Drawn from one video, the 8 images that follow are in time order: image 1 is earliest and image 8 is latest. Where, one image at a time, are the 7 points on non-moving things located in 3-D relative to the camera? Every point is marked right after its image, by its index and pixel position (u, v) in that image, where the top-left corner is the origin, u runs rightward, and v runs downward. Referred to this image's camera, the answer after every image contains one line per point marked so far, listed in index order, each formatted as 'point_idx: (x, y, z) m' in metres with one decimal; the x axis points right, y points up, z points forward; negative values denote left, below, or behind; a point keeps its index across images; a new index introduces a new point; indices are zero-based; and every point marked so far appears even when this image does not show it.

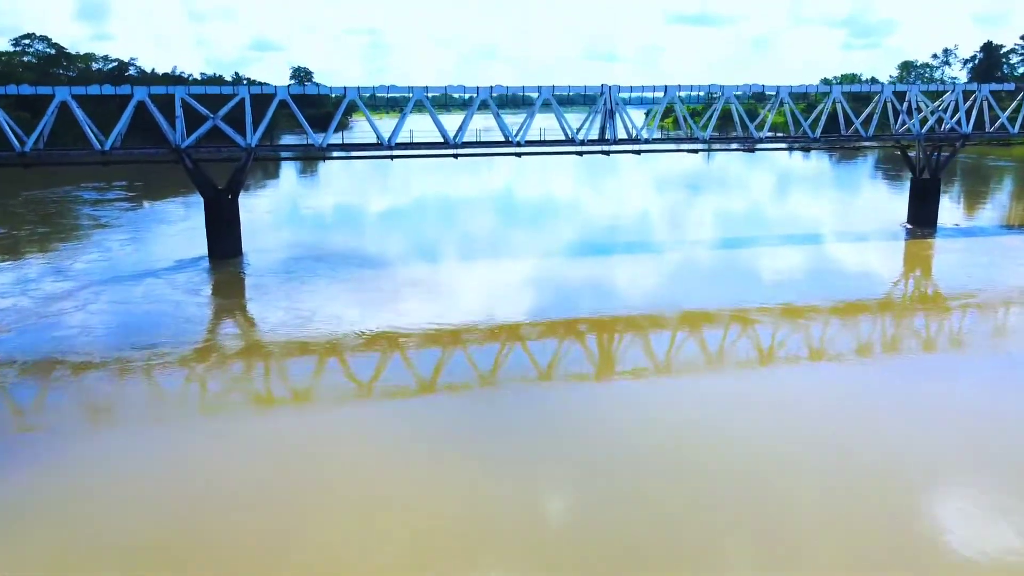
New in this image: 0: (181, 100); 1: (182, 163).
0: (-8.0, +4.5, +17.9) m
1: (-8.0, +3.0, +18.0) m
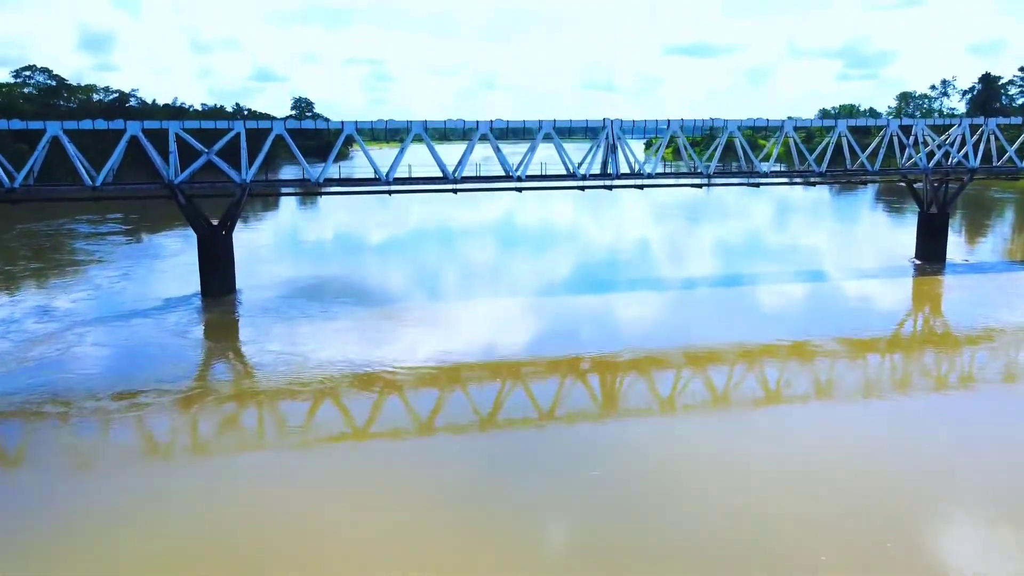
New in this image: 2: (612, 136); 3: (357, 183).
0: (-8.0, +3.6, +17.6) m
1: (-8.0, +2.1, +17.6) m
2: (+2.6, +4.0, +19.7) m
3: (-4.0, +2.7, +19.1) m
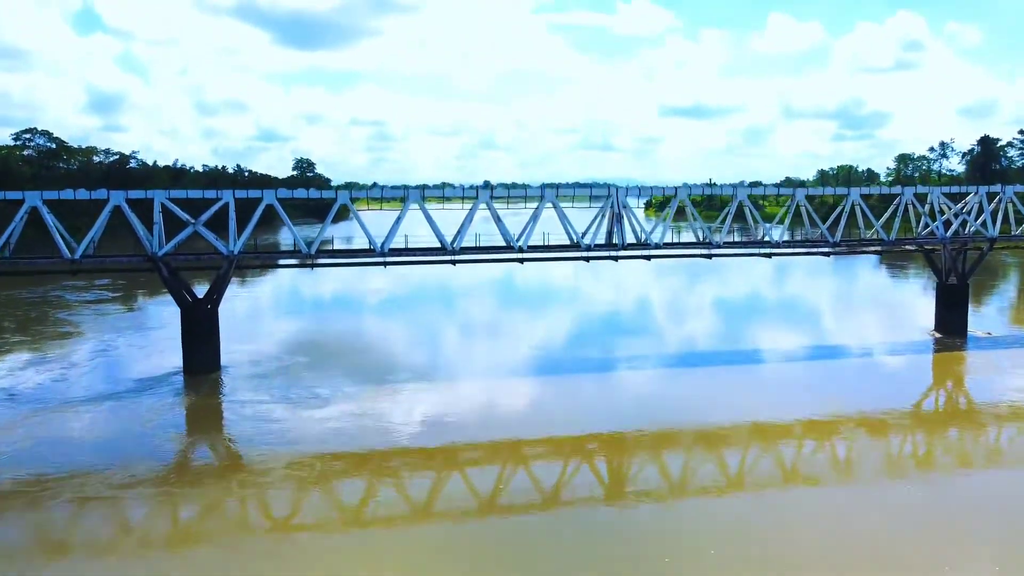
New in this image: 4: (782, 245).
0: (-7.9, +1.9, +16.8) m
1: (-7.9, +0.4, +16.7) m
2: (+2.7, +2.1, +18.9) m
3: (-4.0, +0.9, +18.2) m
4: (+7.2, +1.1, +19.8) m
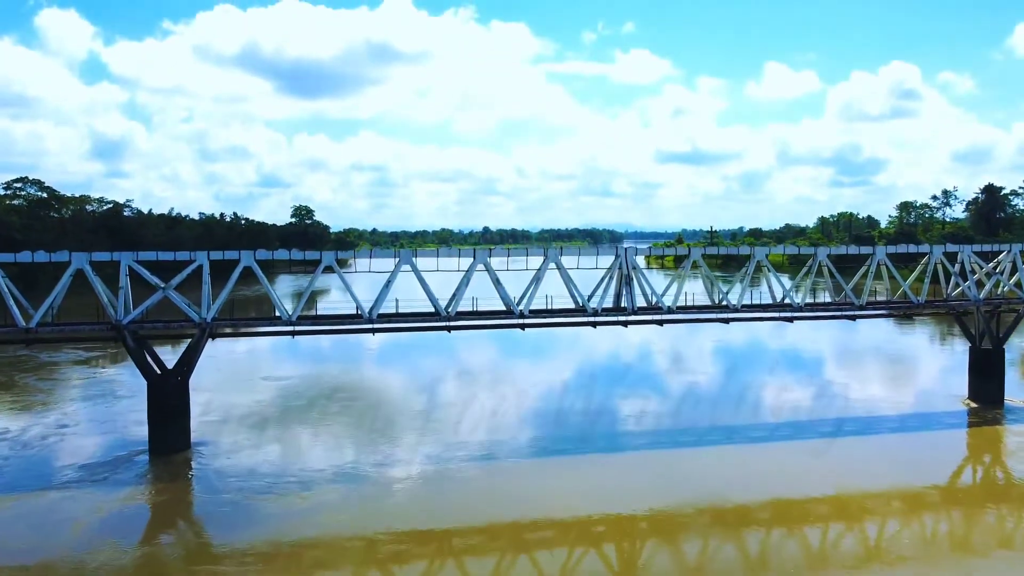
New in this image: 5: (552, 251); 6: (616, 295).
0: (-7.9, +0.4, +15.4) m
1: (-7.9, -1.1, +15.2) m
2: (+2.7, +0.5, +17.5) m
3: (-4.0, -0.7, +16.7) m
4: (+7.2, -0.5, +18.3) m
5: (+0.9, +0.9, +17.0) m
6: (+2.5, -0.2, +18.0) m
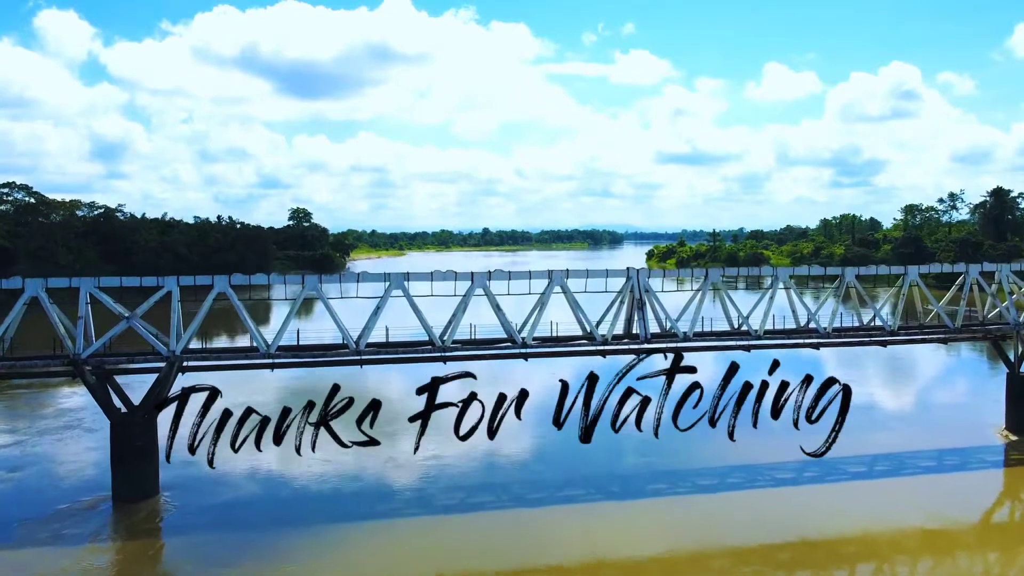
0: (-7.9, -0.1, +13.9) m
1: (-7.9, -1.6, +13.7) m
2: (+2.7, 0.0, +16.0) m
3: (-3.9, -1.2, +15.2) m
4: (+7.2, -1.1, +16.9) m
5: (+0.9, +0.3, +15.5) m
6: (+2.6, -0.7, +16.6) m
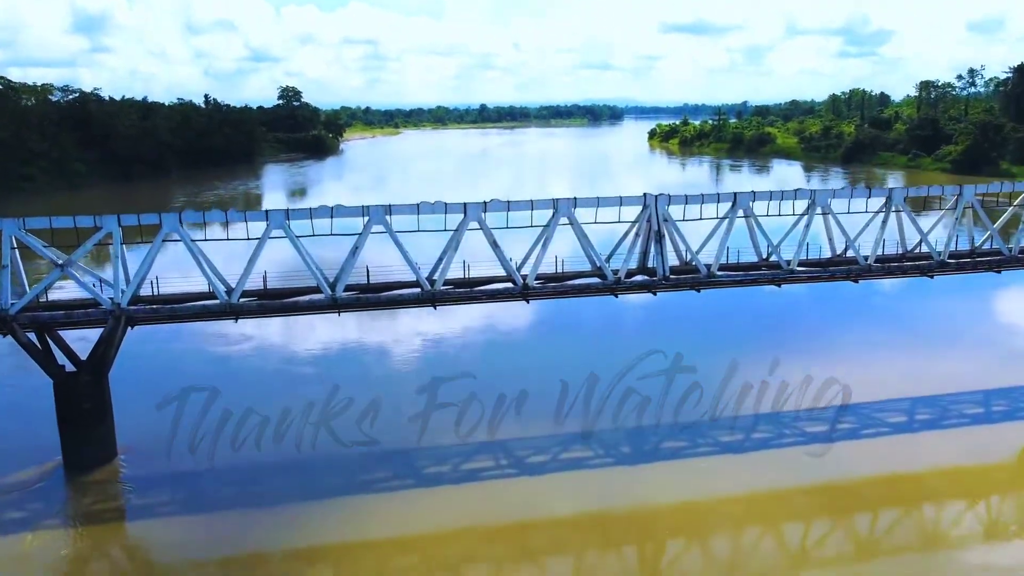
0: (-7.9, +0.8, +11.8) m
1: (-7.9, -0.7, +11.8) m
2: (+2.7, +1.3, +13.8) m
3: (-3.9, -0.1, +13.3) m
4: (+7.2, +0.4, +14.9) m
5: (+0.9, +1.6, +13.3) m
6: (+2.6, +0.7, +14.5) m
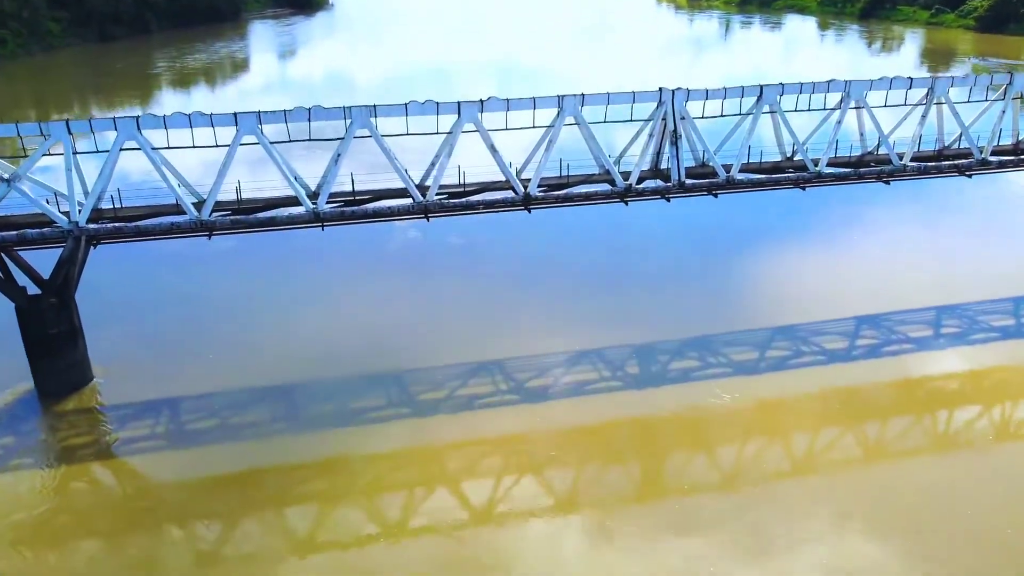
0: (-7.9, +1.9, +10.4) m
1: (-7.9, +0.5, +10.7) m
2: (+2.7, +2.8, +12.4) m
3: (-3.9, +1.4, +12.0) m
4: (+7.2, +2.2, +13.6) m
5: (+0.9, +3.0, +11.8) m
6: (+2.5, +2.4, +13.1) m
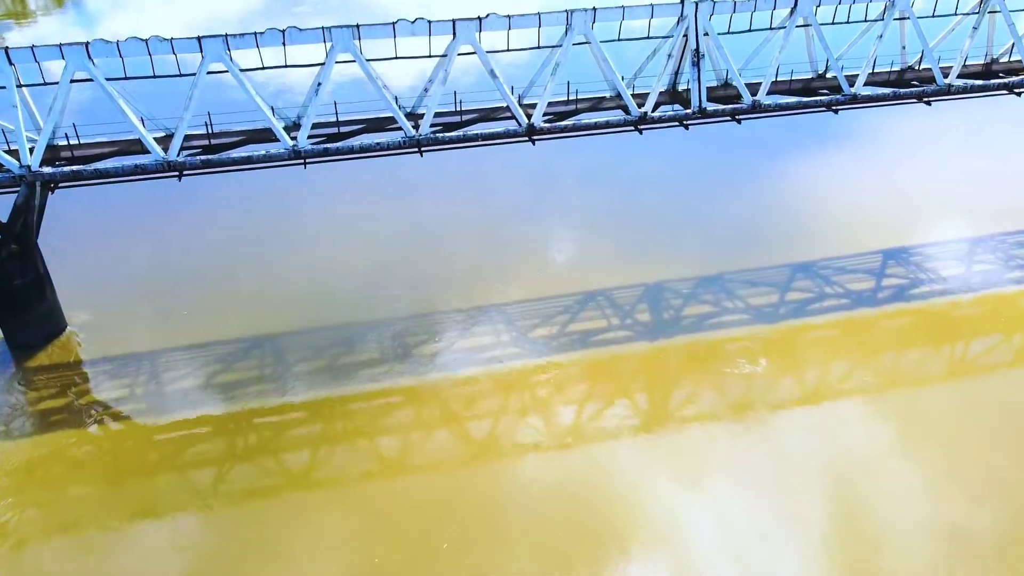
0: (-7.9, +2.5, +9.1) m
1: (-7.9, +1.1, +9.7) m
2: (+2.7, +3.7, +10.9) m
3: (-3.9, +2.2, +10.8) m
4: (+7.3, +3.3, +12.2) m
5: (+0.9, +3.8, +10.4) m
6: (+2.6, +3.4, +11.8) m
